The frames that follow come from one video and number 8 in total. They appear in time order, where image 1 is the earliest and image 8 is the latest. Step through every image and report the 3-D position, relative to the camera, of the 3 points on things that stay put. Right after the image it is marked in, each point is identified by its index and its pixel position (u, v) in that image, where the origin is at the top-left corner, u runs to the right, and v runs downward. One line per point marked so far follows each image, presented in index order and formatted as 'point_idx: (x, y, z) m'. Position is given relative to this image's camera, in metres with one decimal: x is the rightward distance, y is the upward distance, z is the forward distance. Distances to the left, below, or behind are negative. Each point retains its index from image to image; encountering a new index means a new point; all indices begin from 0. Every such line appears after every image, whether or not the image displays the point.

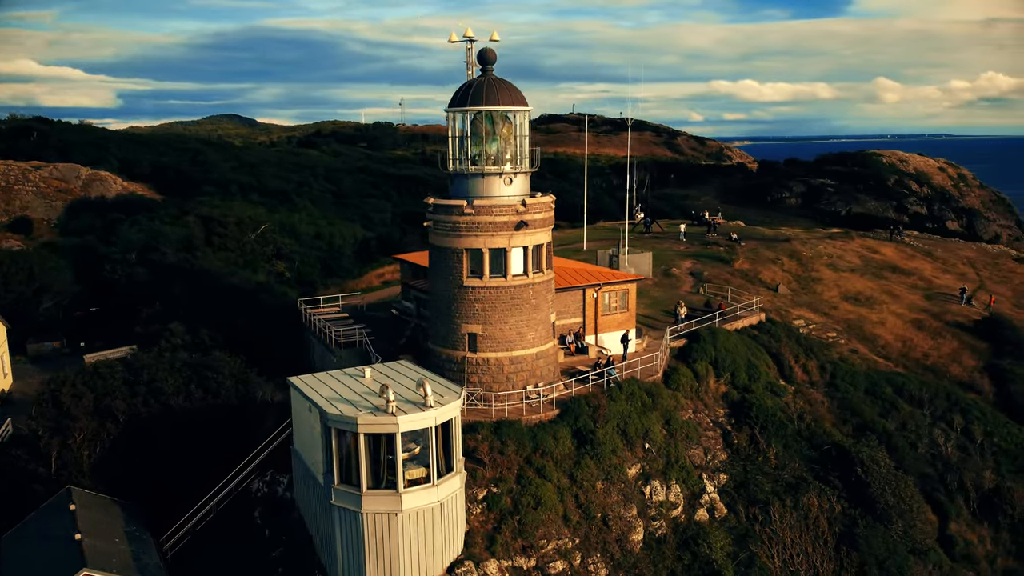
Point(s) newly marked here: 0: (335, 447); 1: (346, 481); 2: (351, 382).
0: (-3.7, -3.3, +17.4) m
1: (-3.5, -4.1, +17.4) m
2: (-3.7, -2.2, +19.4) m
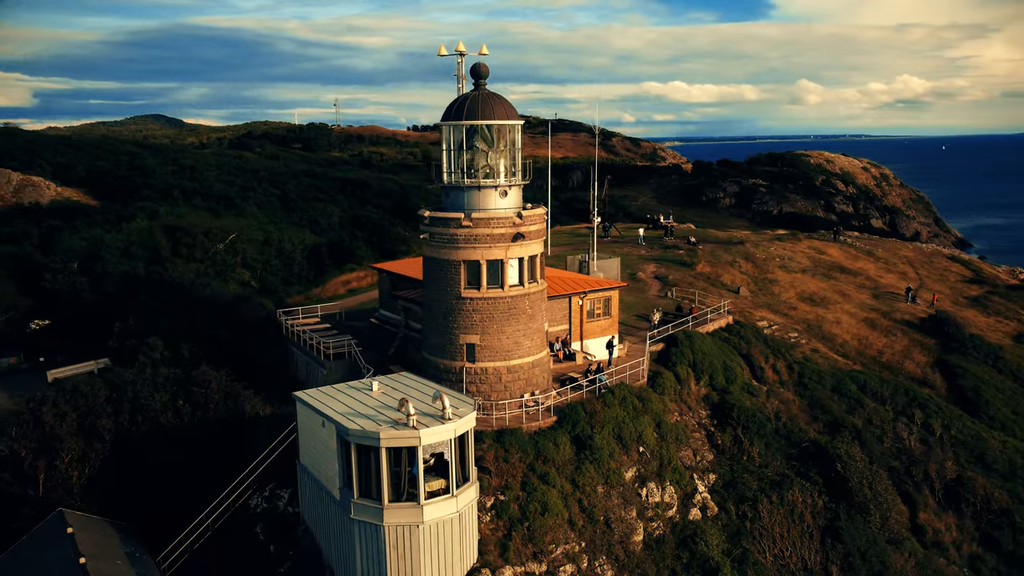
0: (-3.4, -3.7, +17.6) m
1: (-3.1, -4.4, +17.6) m
2: (-3.5, -2.6, +19.6) m
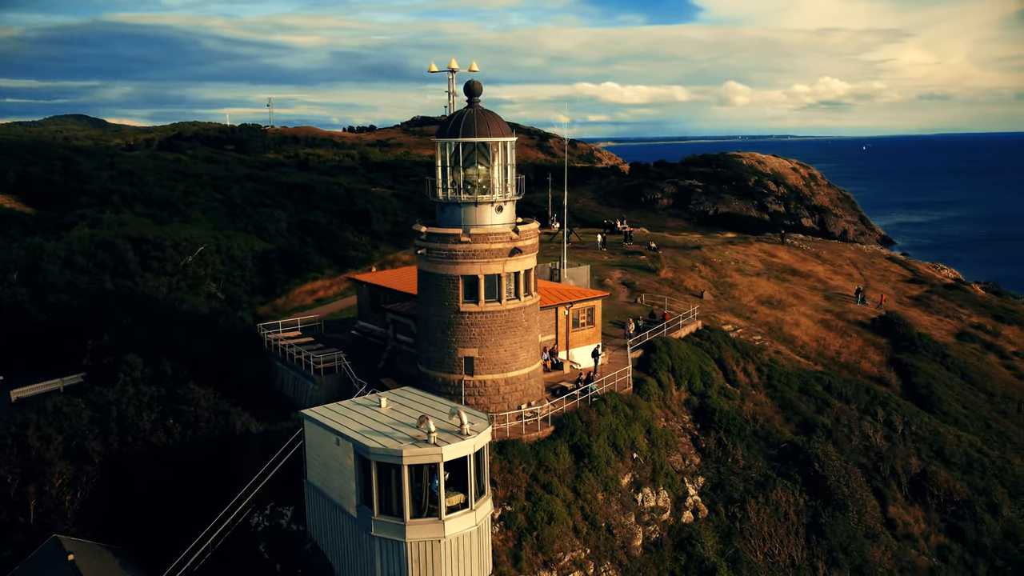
0: (-3.0, -4.1, +17.8) m
1: (-2.7, -4.8, +17.9) m
2: (-3.3, -3.0, +19.8) m
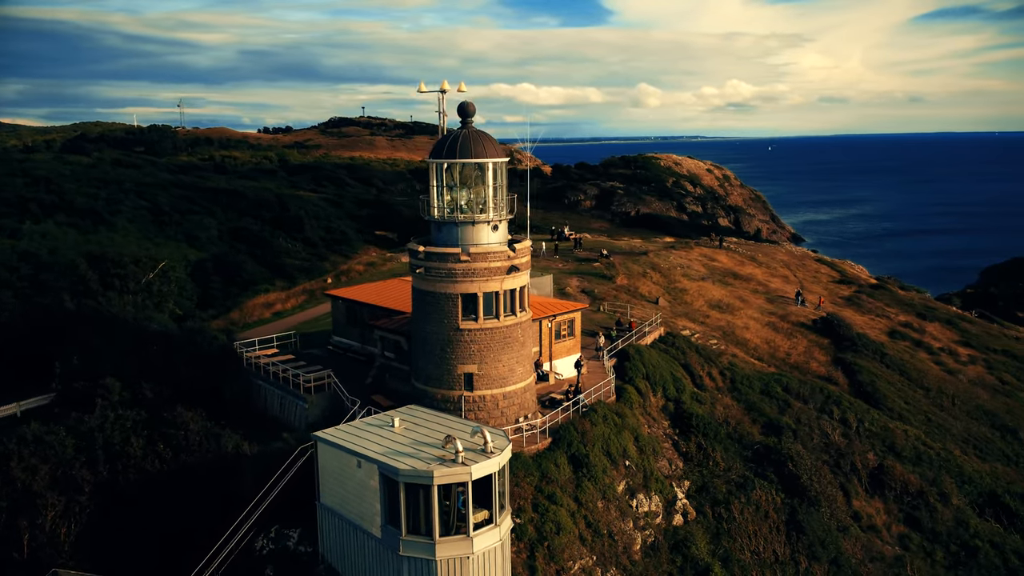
0: (-2.4, -4.7, +18.1) m
1: (-2.2, -5.4, +18.2) m
2: (-2.9, -3.6, +20.1) m
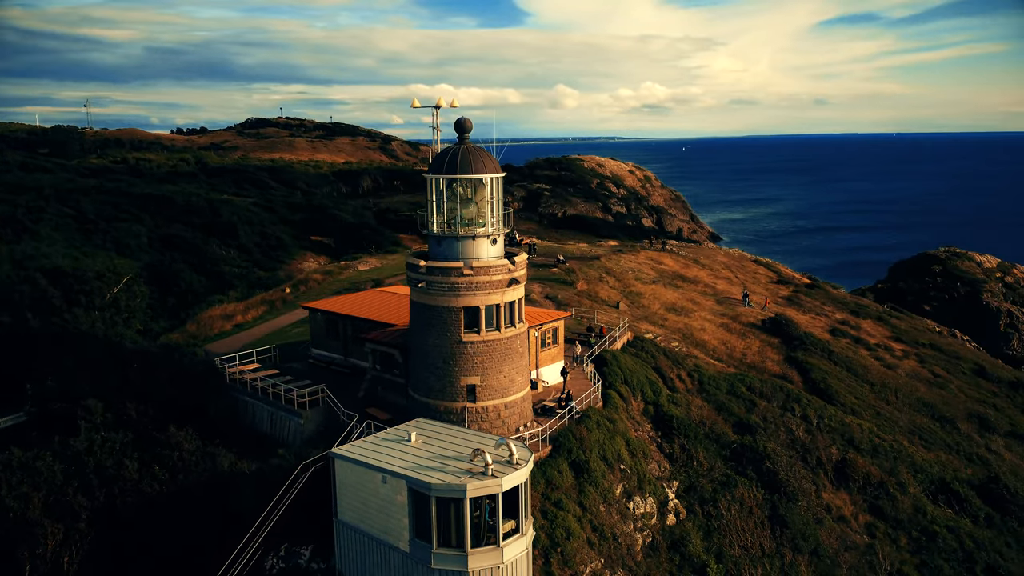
0: (-1.7, -5.1, +18.5) m
1: (-1.5, -5.8, +18.6) m
2: (-2.5, -4.0, +20.4) m
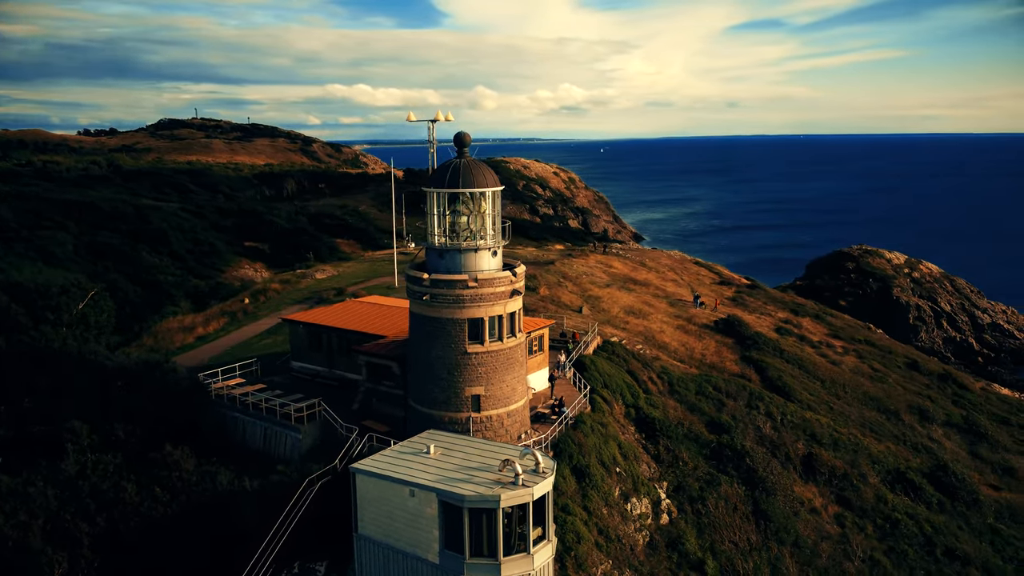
0: (-1.0, -5.4, +18.8) m
1: (-0.8, -6.1, +19.0) m
2: (-2.0, -4.3, +20.7) m
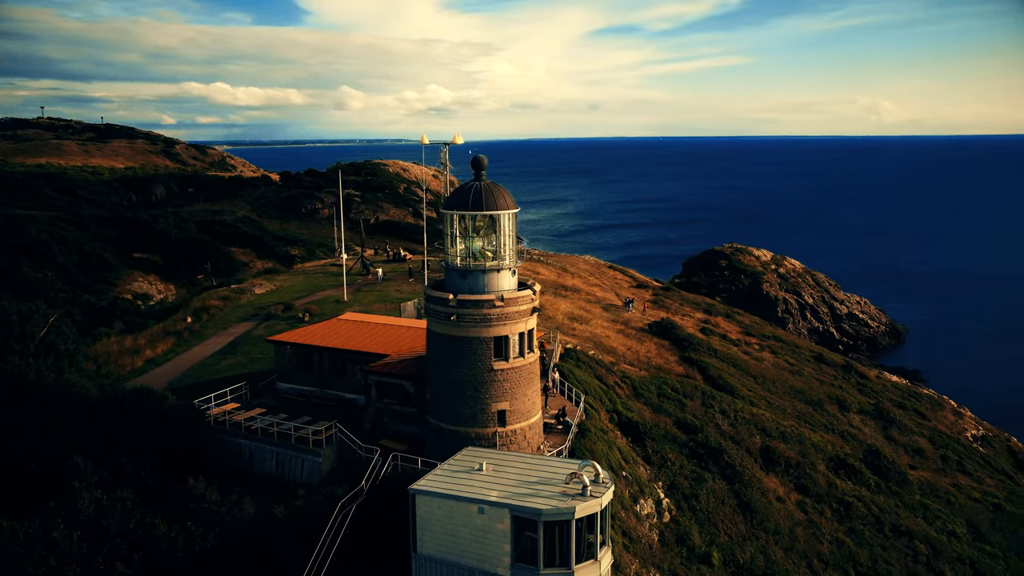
0: (+0.7, -6.0, +19.8) m
1: (+0.9, -6.7, +19.9) m
2: (-0.5, -4.9, +21.4) m
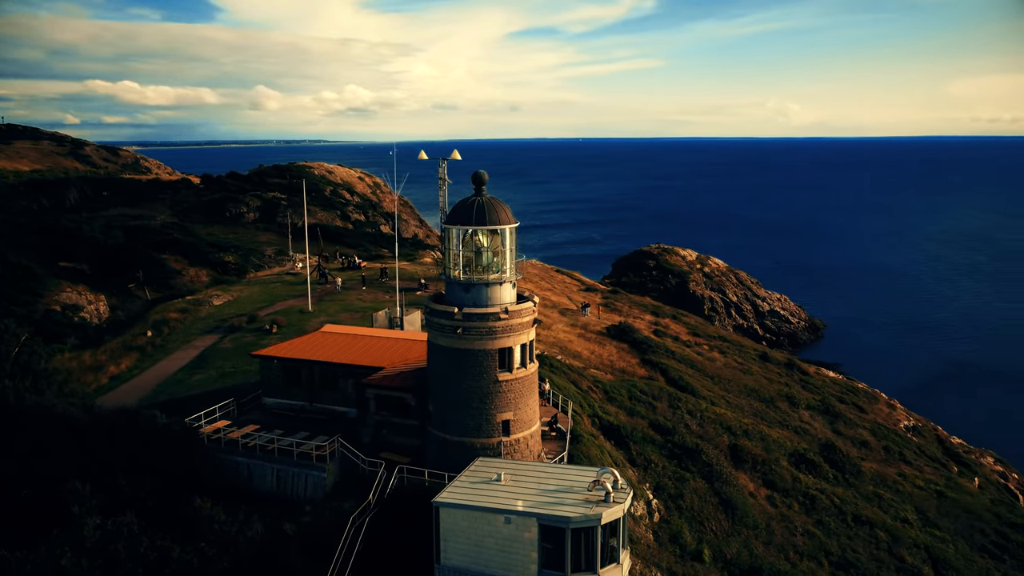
0: (+1.4, -6.3, +20.4) m
1: (+1.6, -7.0, +20.6) m
2: (0.0, -5.3, +22.0) m
